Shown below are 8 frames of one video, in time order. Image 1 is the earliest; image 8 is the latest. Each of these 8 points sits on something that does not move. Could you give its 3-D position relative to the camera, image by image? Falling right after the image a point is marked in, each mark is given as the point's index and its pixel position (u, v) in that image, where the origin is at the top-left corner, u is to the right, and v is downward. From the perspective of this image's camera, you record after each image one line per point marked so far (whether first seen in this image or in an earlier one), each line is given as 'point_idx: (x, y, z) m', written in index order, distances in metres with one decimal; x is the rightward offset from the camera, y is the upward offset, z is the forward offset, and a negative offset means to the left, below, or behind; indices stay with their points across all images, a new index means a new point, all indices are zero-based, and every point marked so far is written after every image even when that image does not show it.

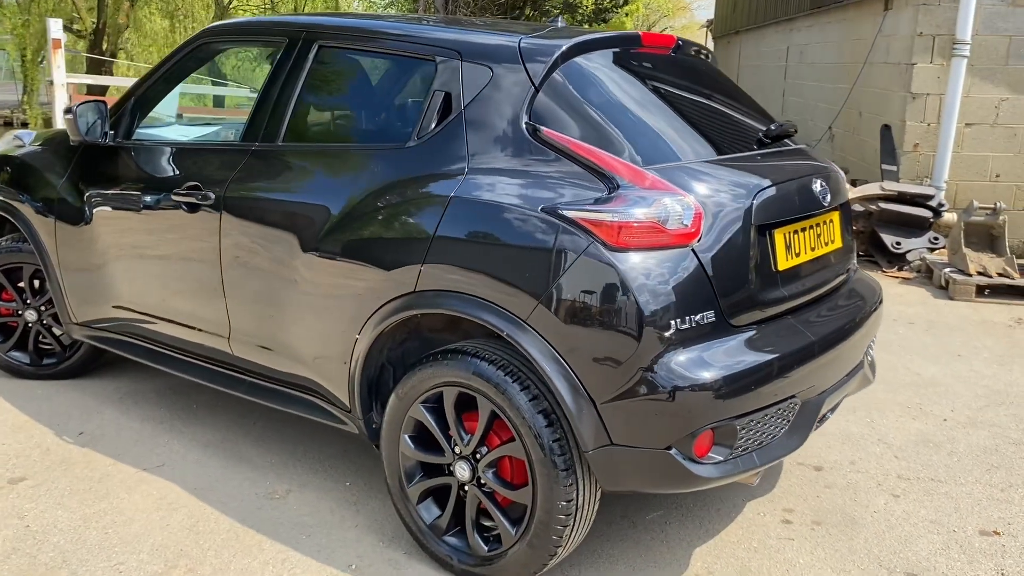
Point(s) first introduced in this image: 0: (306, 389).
0: (-0.7, -0.3, +2.9) m
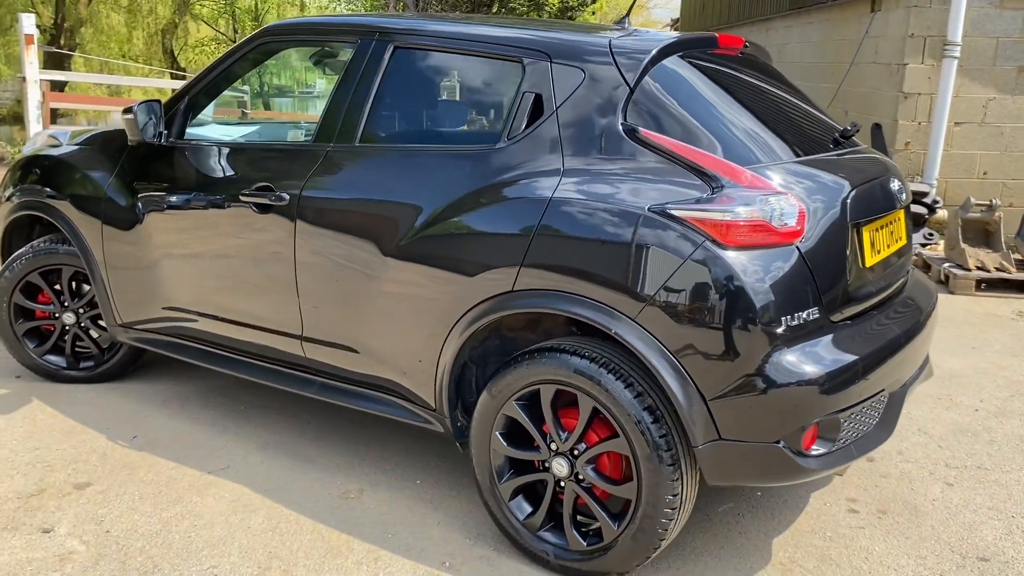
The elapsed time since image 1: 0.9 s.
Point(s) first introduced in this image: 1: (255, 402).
0: (-0.4, -0.3, +2.9) m
1: (-1.1, -0.5, +3.8) m
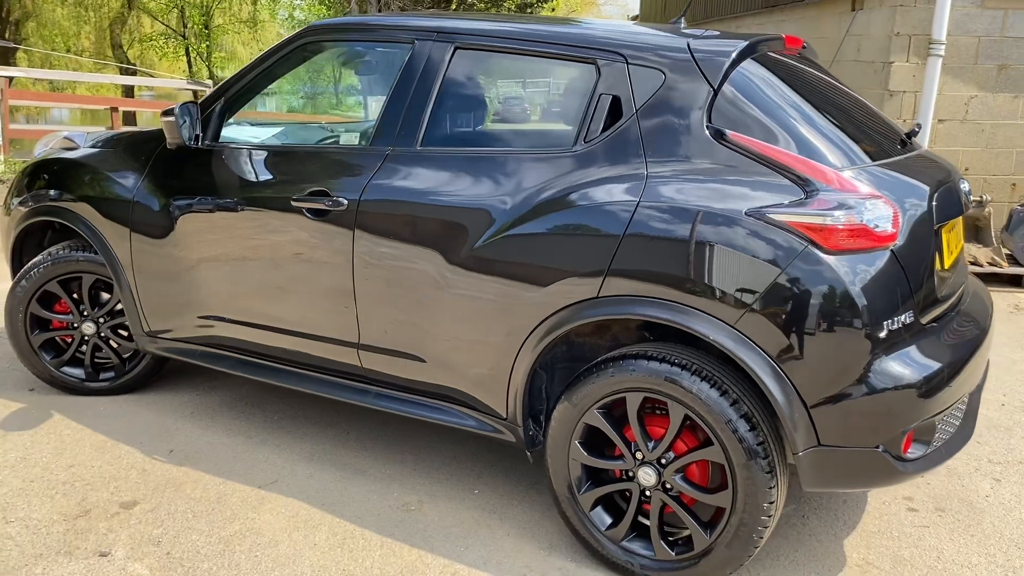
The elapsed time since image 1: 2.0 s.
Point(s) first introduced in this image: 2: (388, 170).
0: (-0.2, -0.4, +2.9) m
1: (-0.9, -0.5, +3.7) m
2: (-0.4, +0.4, +2.8) m
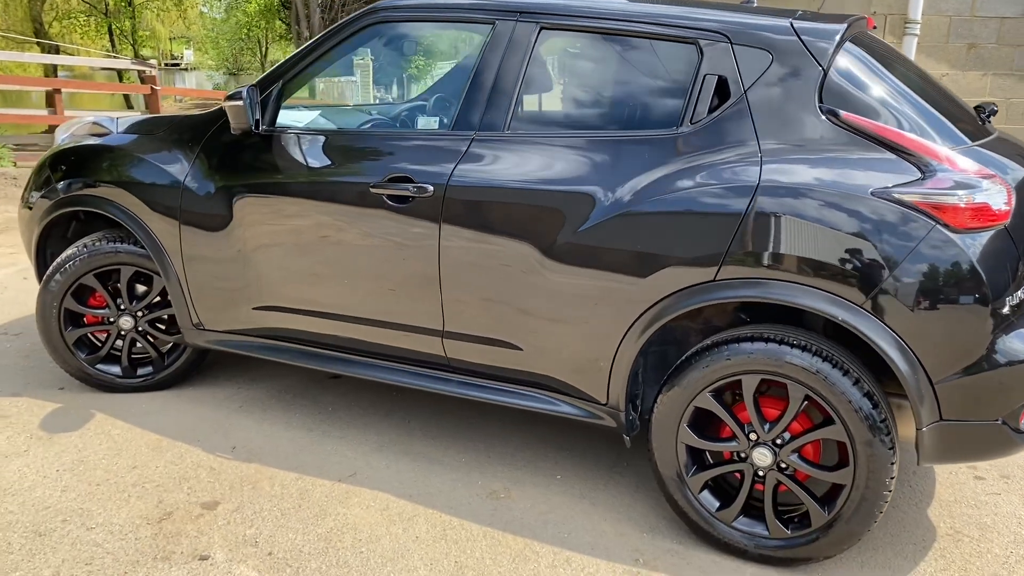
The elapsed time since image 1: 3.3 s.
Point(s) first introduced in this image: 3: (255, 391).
0: (+0.1, -0.3, +2.8) m
1: (-0.7, -0.5, +3.6) m
2: (-0.1, +0.4, +2.8) m
3: (-1.1, -0.4, +3.7) m
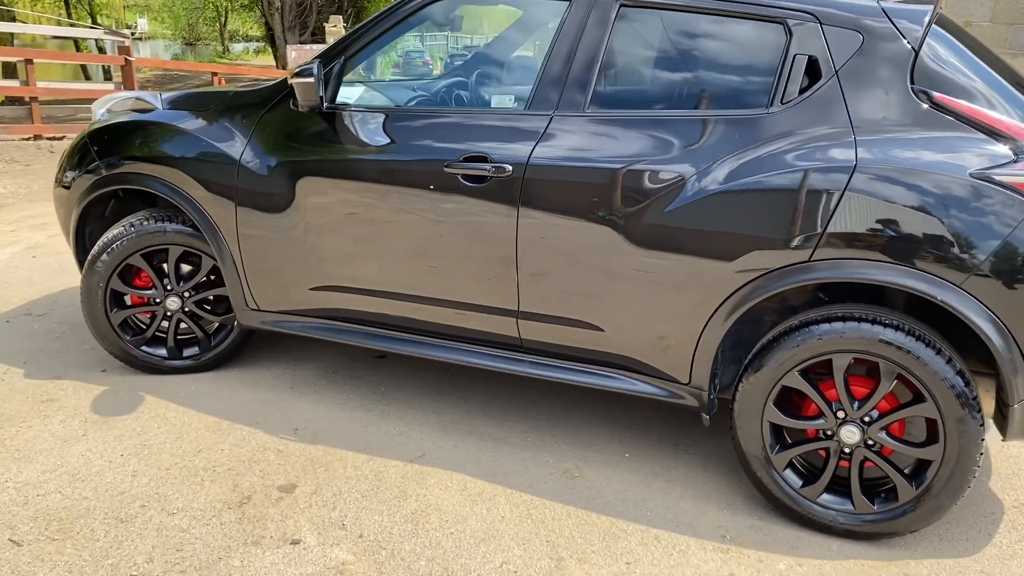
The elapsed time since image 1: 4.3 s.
0: (+0.3, -0.2, +2.9) m
1: (-0.5, -0.4, +3.6) m
2: (+0.1, +0.5, +2.8) m
3: (-0.9, -0.3, +3.6) m
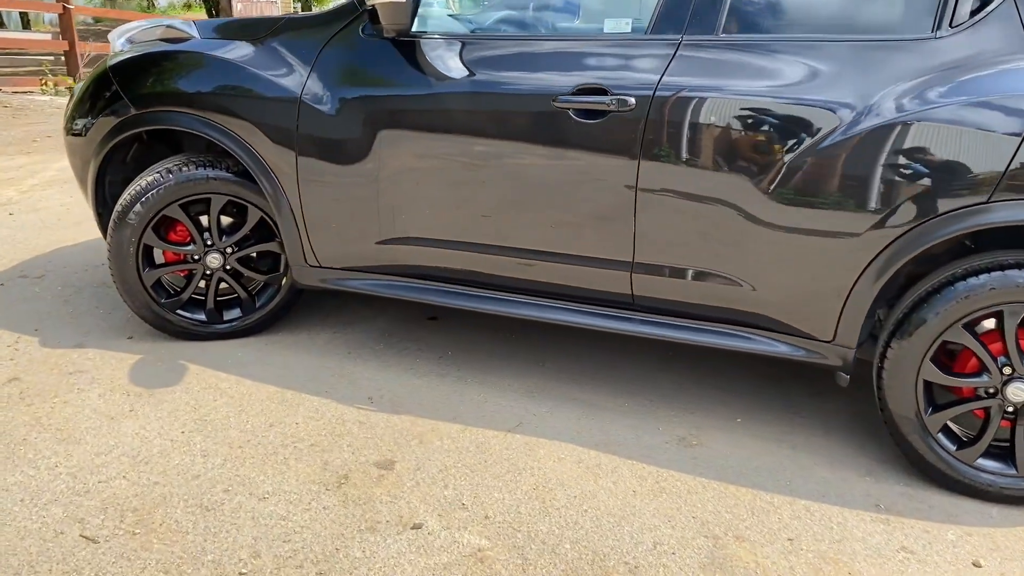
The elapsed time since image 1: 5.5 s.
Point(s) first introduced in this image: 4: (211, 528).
0: (+0.6, -0.1, +2.6) m
1: (-0.2, -0.2, +3.2) m
2: (+0.5, +0.6, +2.5) m
3: (-0.6, -0.2, +3.3) m
4: (-0.7, -0.6, +2.1) m
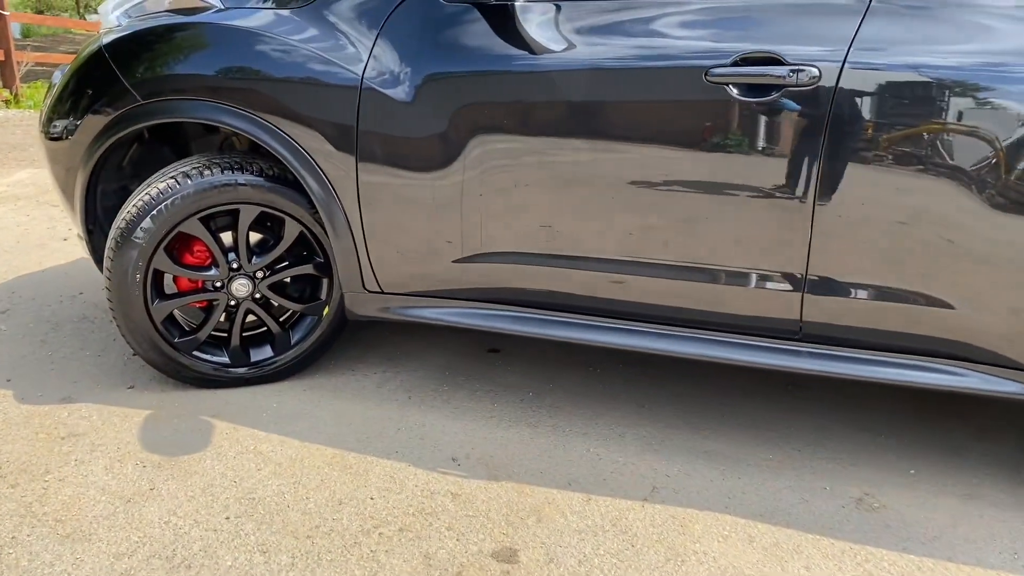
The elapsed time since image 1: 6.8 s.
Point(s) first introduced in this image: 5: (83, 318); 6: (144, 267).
0: (+1.0, -0.1, +2.1) m
1: (+0.1, -0.3, +2.7) m
2: (+0.8, +0.6, +1.9) m
3: (-0.3, -0.3, +2.7) m
4: (-0.4, -0.6, +1.5) m
5: (-1.5, -0.1, +3.0) m
6: (-1.0, +0.1, +2.3) m
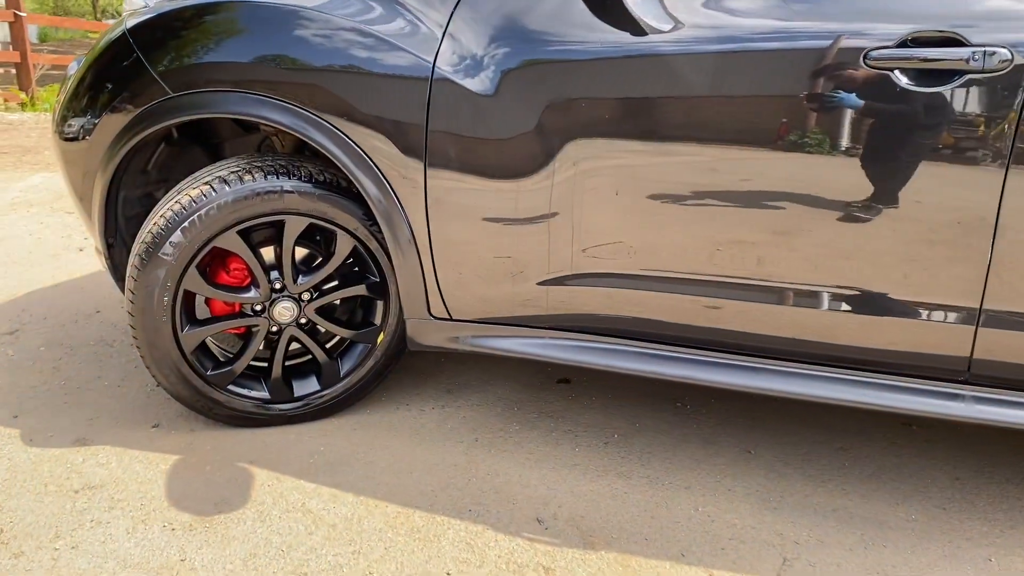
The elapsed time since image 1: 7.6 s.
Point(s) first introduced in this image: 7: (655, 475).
0: (+1.2, -0.2, +1.7) m
1: (+0.3, -0.4, +2.3) m
2: (+1.0, +0.5, +1.6) m
3: (-0.1, -0.3, +2.3) m
4: (-0.2, -0.7, +1.1) m
5: (-1.2, -0.2, +2.7) m
6: (-0.8, 0.0, +2.0) m
7: (+0.3, -0.4, +2.1) m
